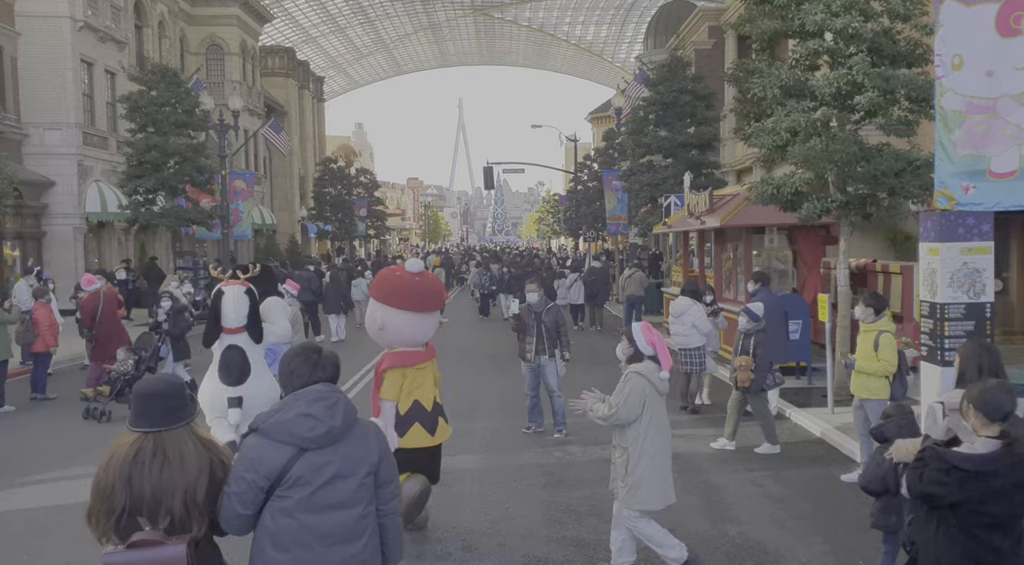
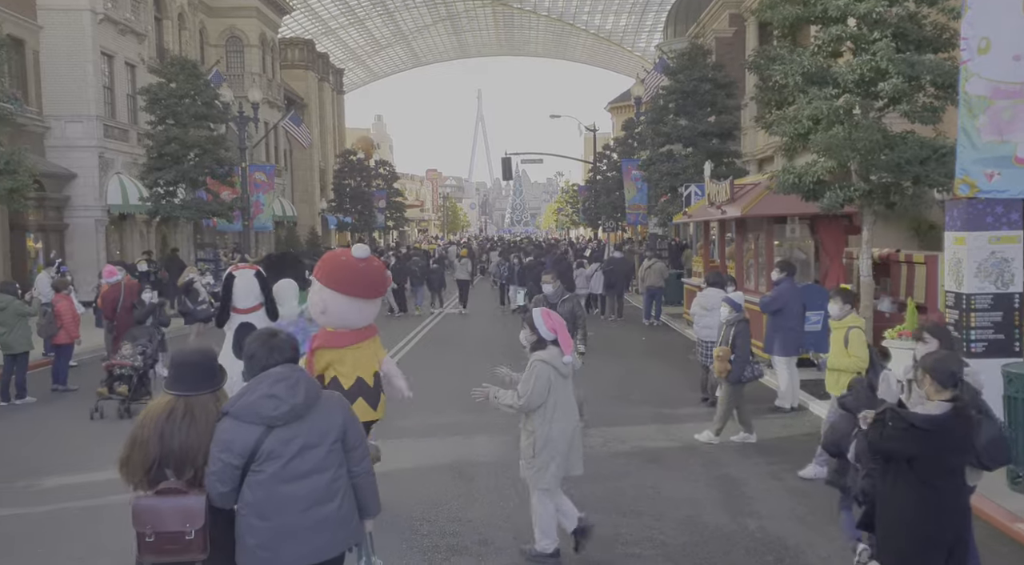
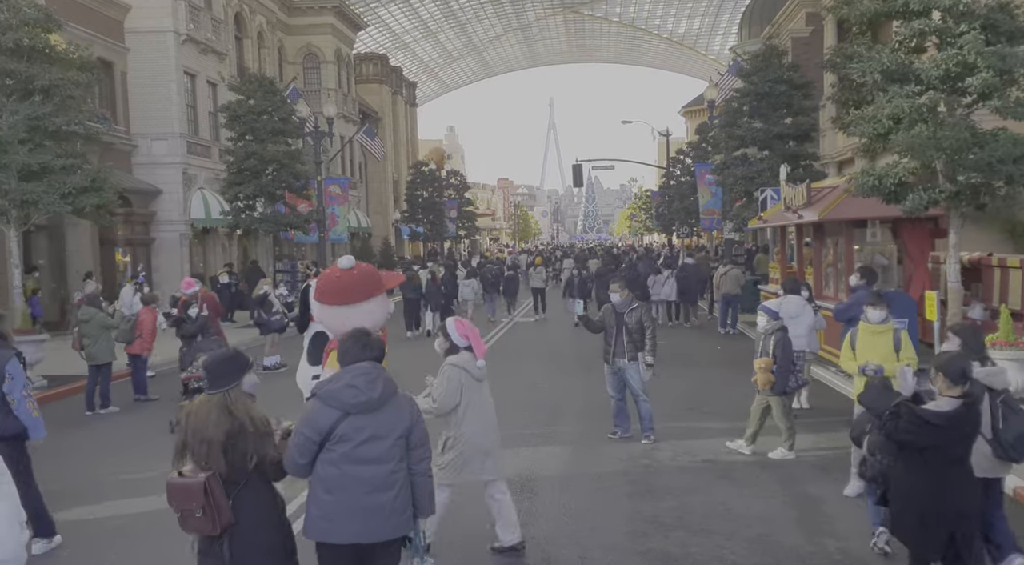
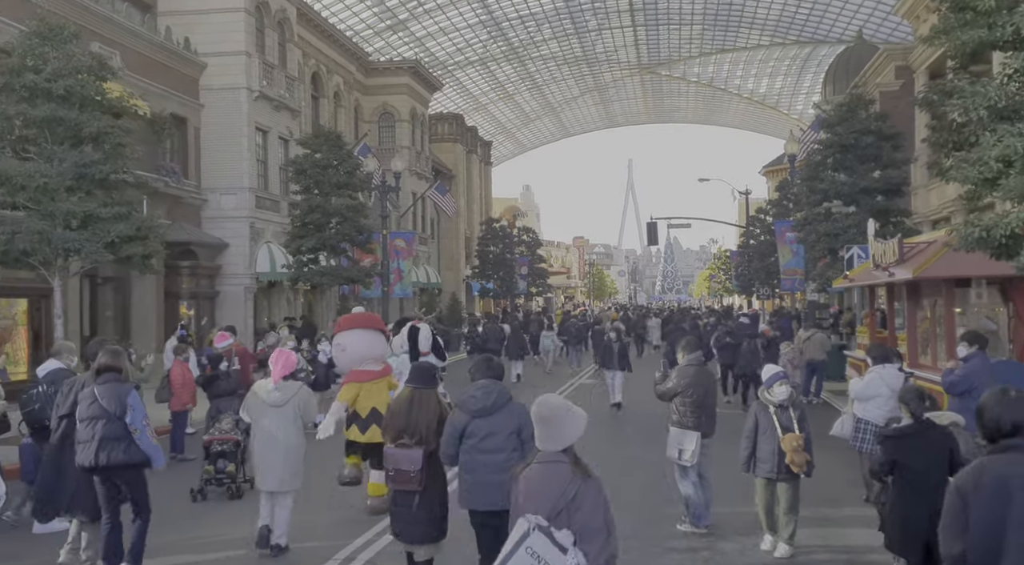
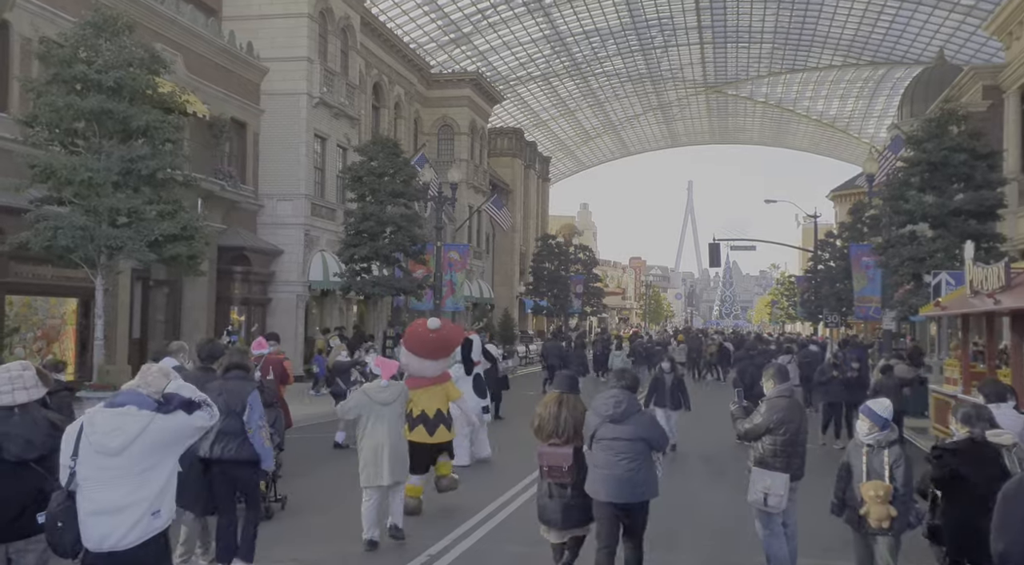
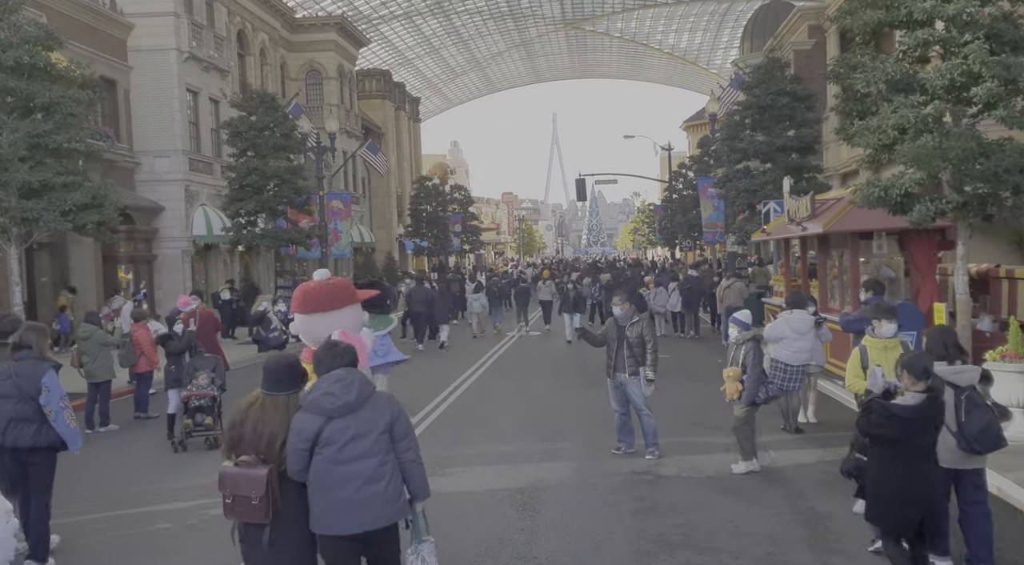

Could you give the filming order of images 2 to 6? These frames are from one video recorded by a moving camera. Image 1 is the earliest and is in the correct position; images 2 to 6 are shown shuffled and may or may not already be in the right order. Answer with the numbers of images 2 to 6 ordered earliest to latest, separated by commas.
2, 3, 6, 4, 5
